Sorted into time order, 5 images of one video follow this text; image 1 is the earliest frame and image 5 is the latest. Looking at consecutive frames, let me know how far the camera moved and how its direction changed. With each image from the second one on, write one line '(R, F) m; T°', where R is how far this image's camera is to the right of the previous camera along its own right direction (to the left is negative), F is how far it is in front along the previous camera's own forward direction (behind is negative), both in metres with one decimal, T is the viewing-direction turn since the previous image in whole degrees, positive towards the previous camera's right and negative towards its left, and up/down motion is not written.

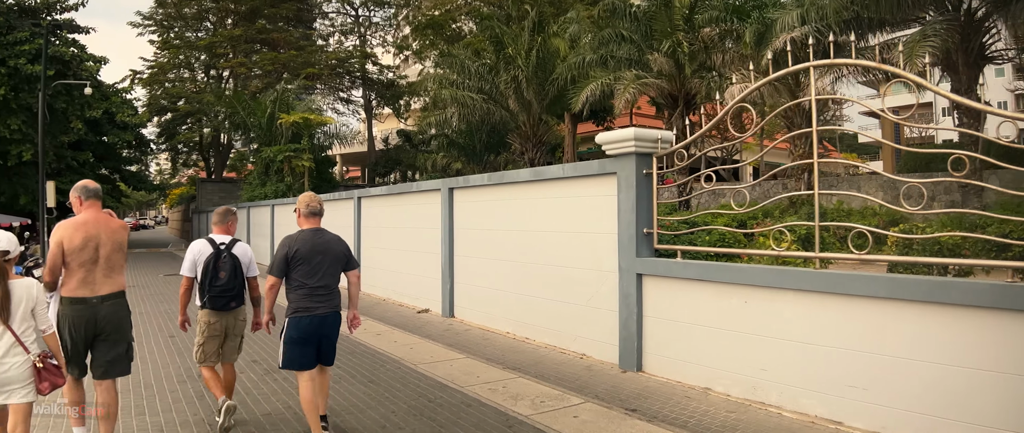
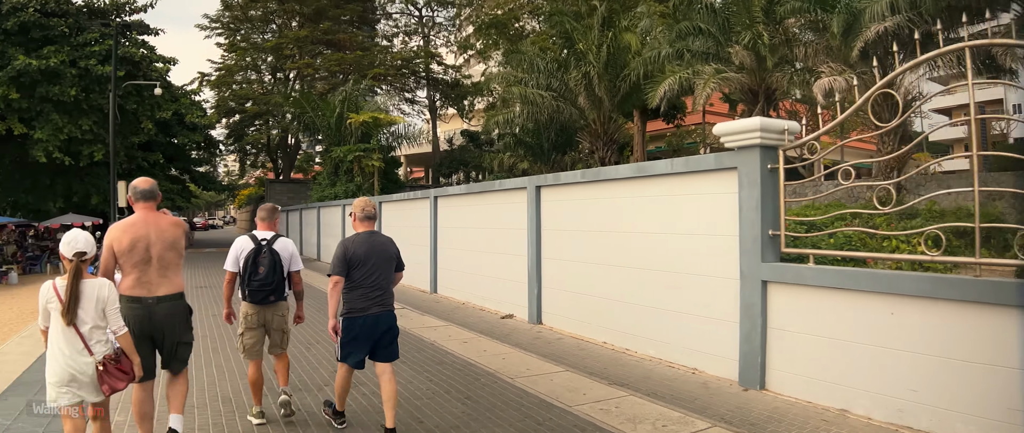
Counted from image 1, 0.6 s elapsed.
(-0.7, +1.2) m; -5°
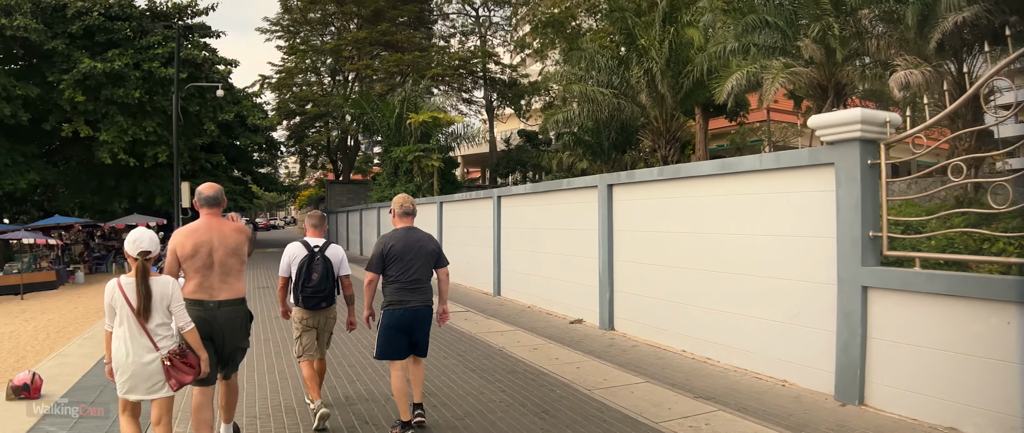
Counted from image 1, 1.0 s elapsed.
(-0.3, +0.6) m; -5°
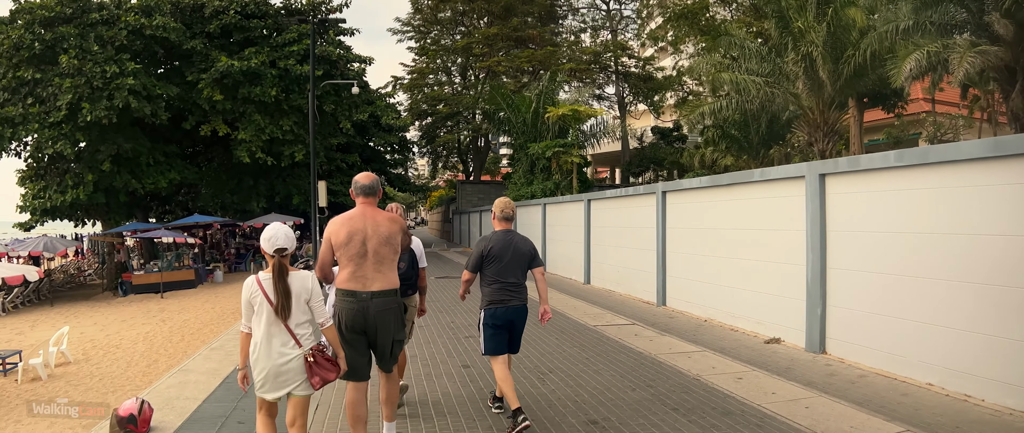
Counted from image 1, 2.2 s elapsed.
(-0.8, +1.5) m; -11°
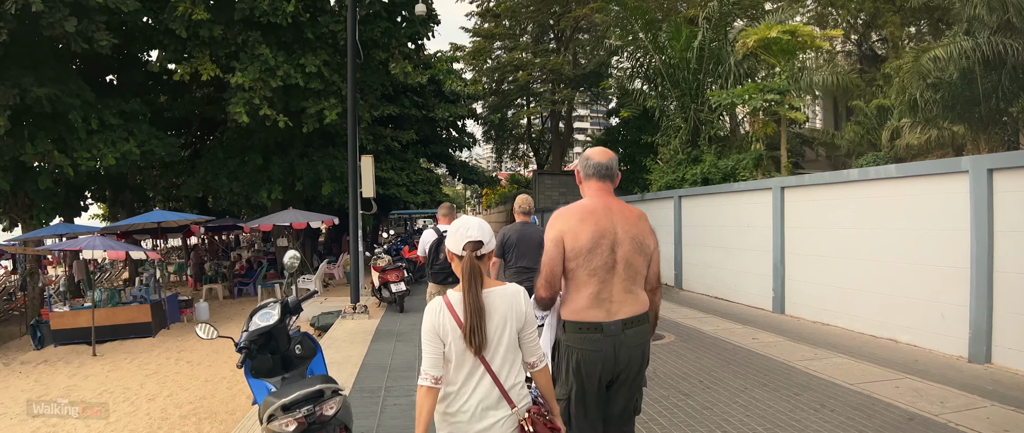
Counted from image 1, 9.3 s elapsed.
(-0.8, +0.8) m; -4°
